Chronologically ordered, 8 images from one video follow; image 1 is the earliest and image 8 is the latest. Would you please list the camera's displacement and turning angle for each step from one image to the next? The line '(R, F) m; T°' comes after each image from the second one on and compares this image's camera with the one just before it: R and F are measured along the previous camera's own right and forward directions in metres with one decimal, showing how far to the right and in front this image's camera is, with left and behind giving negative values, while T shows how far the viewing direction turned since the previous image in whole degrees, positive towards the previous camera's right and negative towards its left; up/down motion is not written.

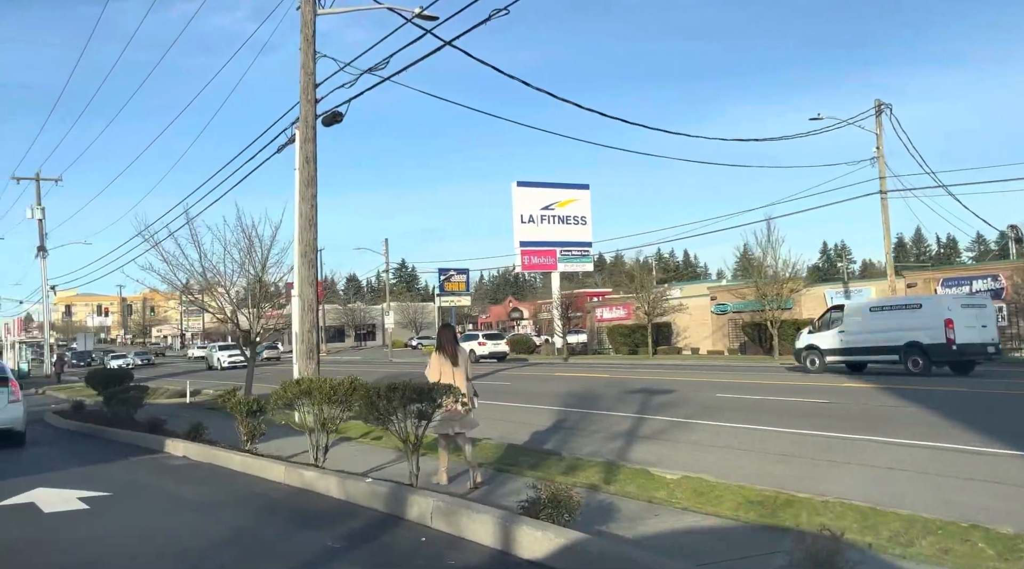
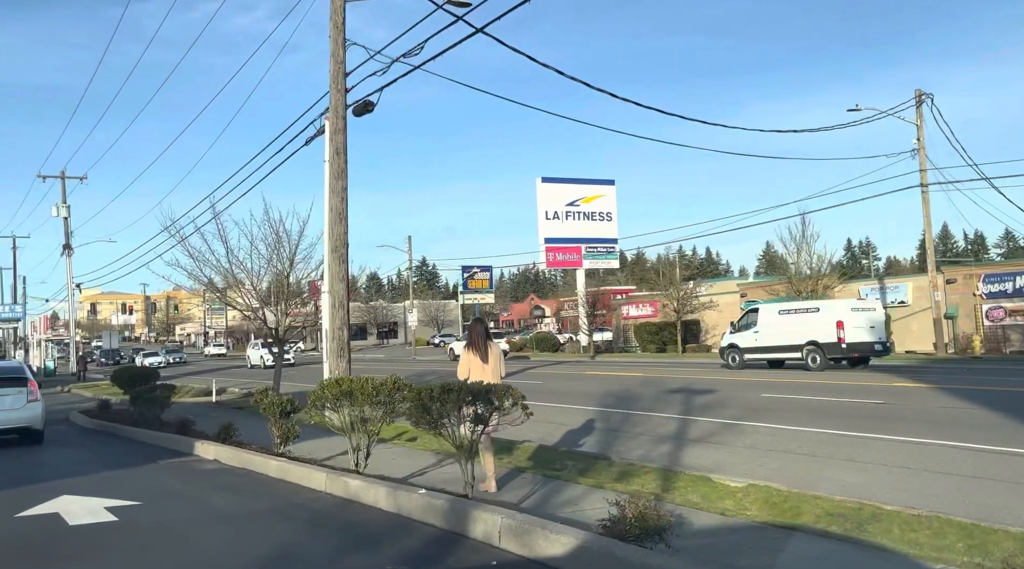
(-0.4, +0.6) m; -1°
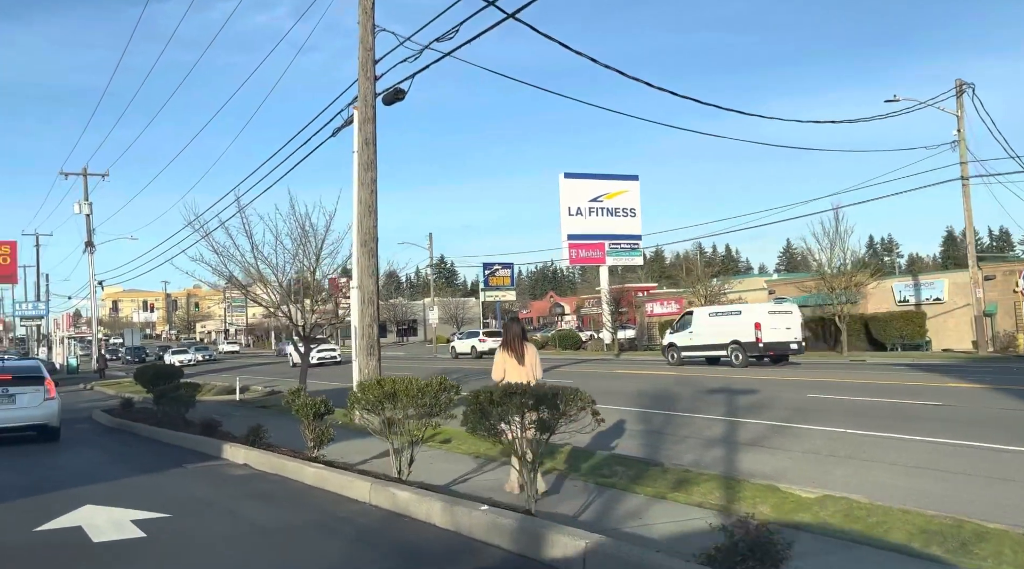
(-0.4, +0.6) m; -1°
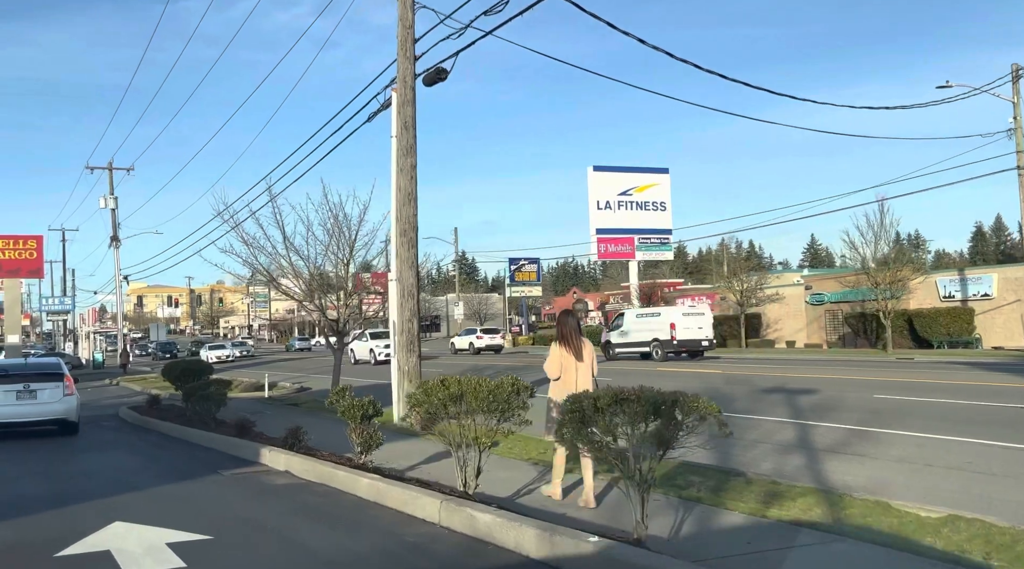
(-0.5, +0.9) m; -1°
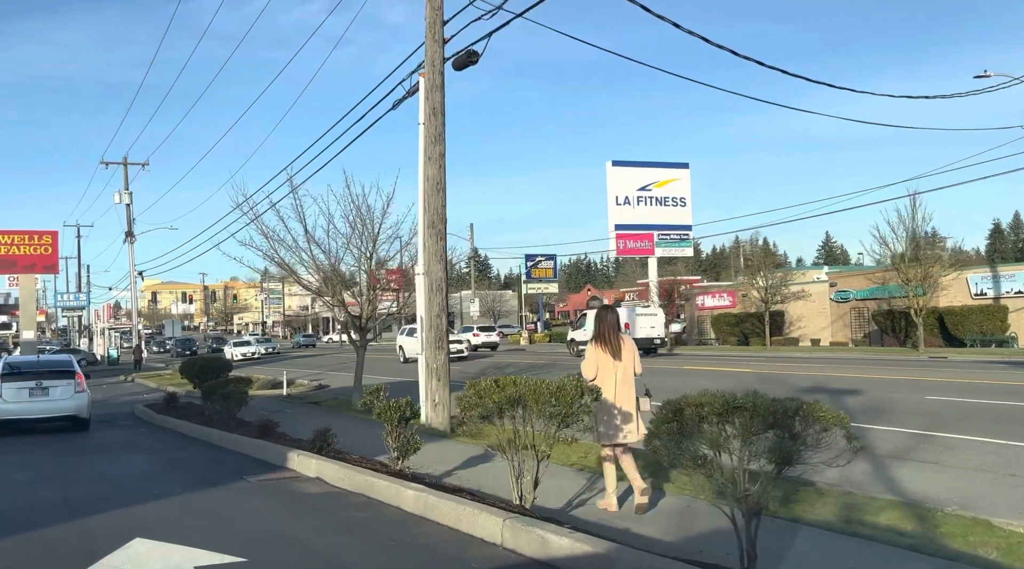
(-0.4, +0.7) m; -1°
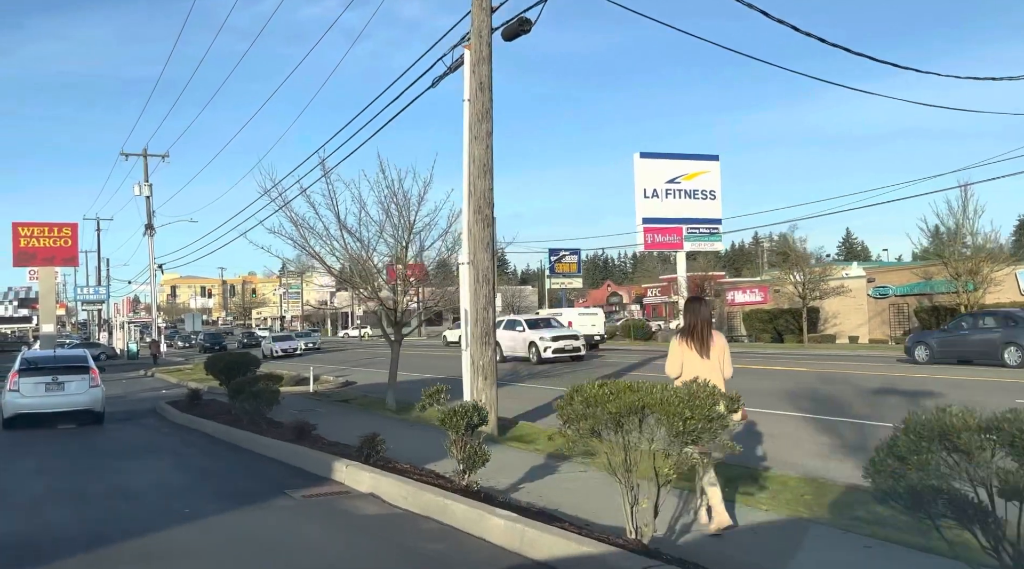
(-0.6, +1.2) m; -1°
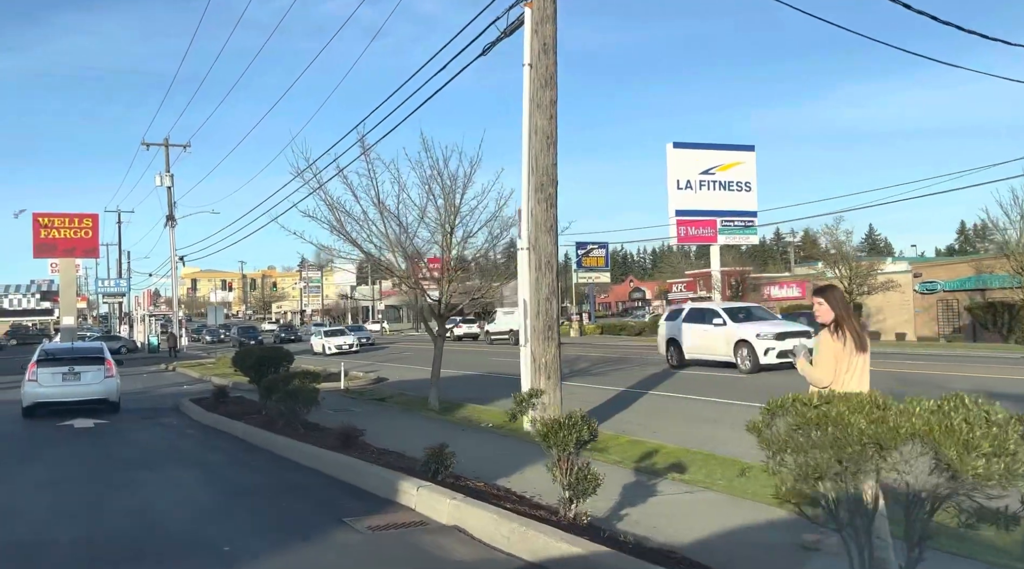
(-0.7, +1.5) m; -1°
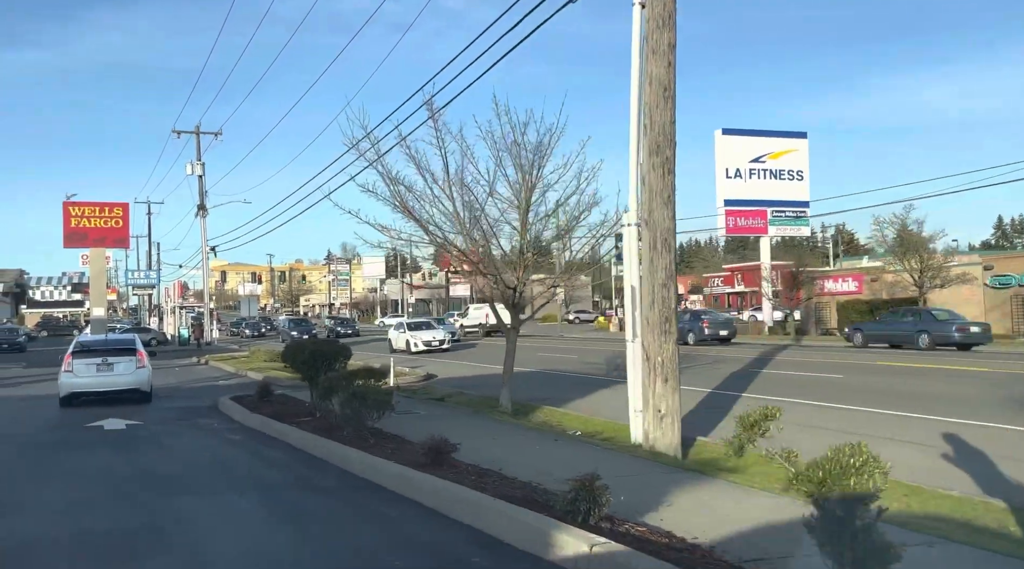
(-1.0, +1.9) m; -2°
